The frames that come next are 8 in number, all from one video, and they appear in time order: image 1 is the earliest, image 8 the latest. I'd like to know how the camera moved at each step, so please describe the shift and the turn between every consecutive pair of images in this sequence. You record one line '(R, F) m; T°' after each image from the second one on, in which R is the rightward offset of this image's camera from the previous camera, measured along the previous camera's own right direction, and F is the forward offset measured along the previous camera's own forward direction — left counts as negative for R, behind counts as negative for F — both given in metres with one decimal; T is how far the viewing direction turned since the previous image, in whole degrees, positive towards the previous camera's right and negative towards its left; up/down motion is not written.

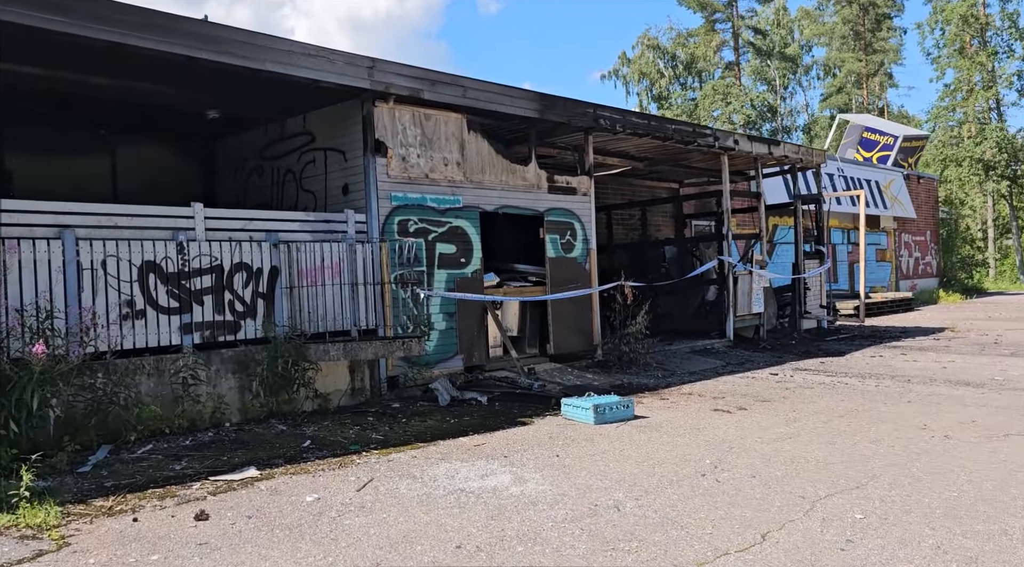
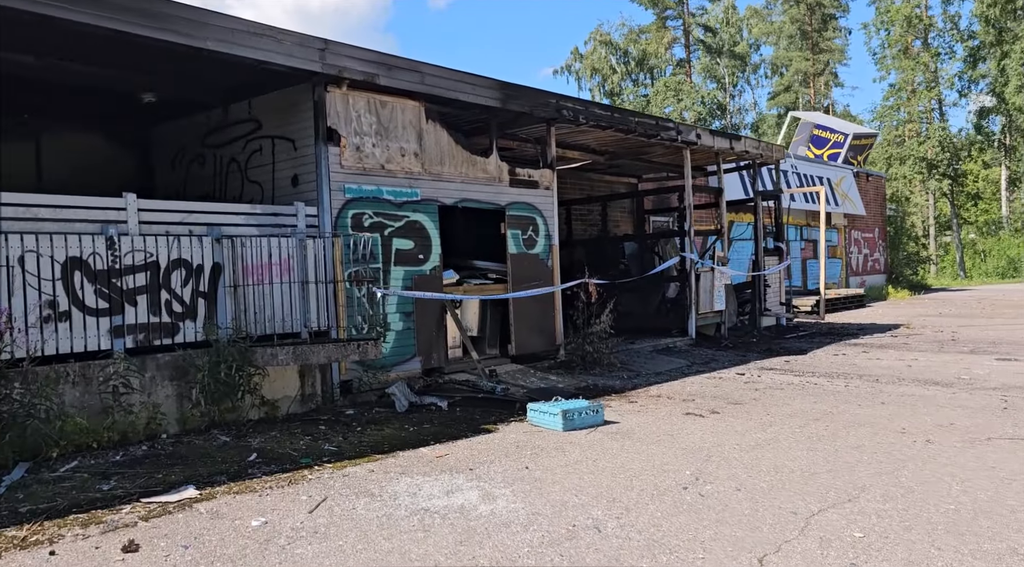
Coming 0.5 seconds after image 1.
(-0.1, +0.4) m; +3°
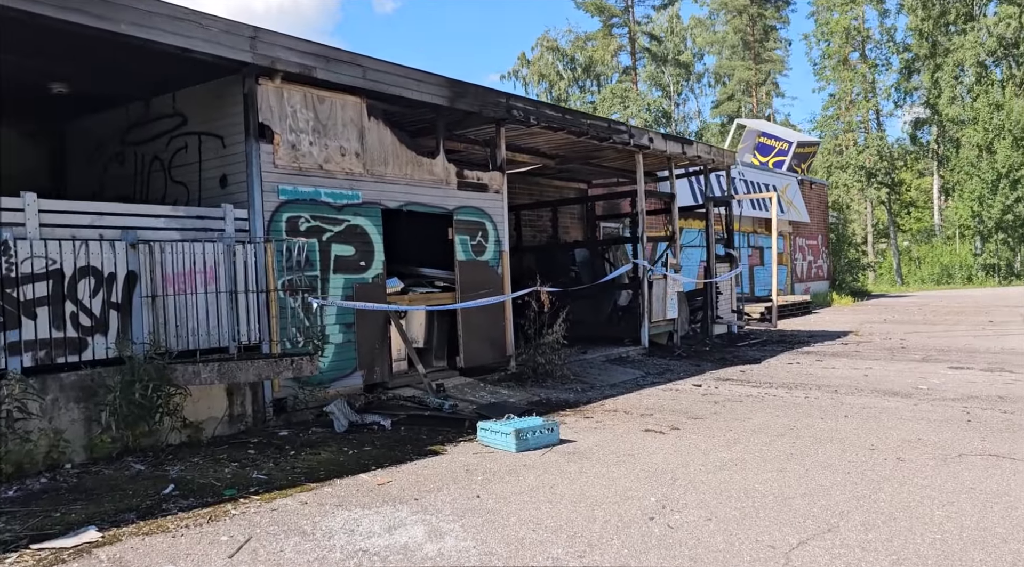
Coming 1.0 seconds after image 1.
(0.0, +0.5) m; +4°
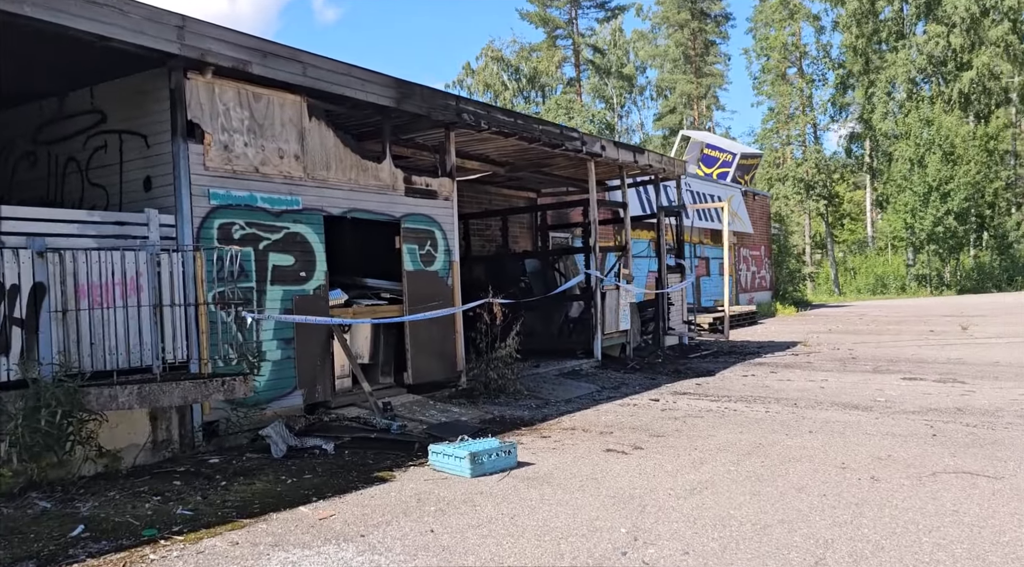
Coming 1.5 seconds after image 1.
(-0.1, +0.4) m; +4°
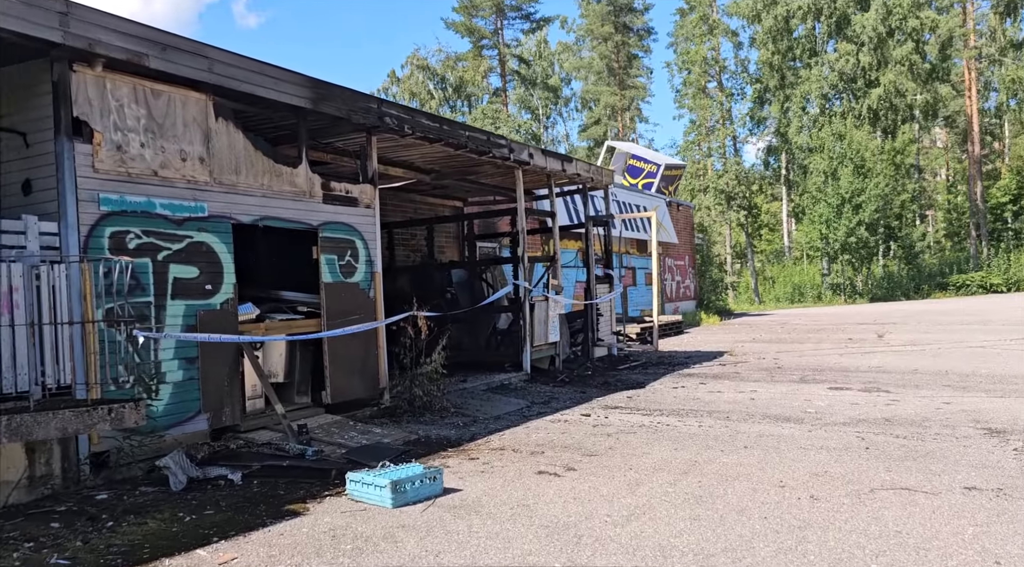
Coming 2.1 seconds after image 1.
(0.0, +0.4) m; +5°
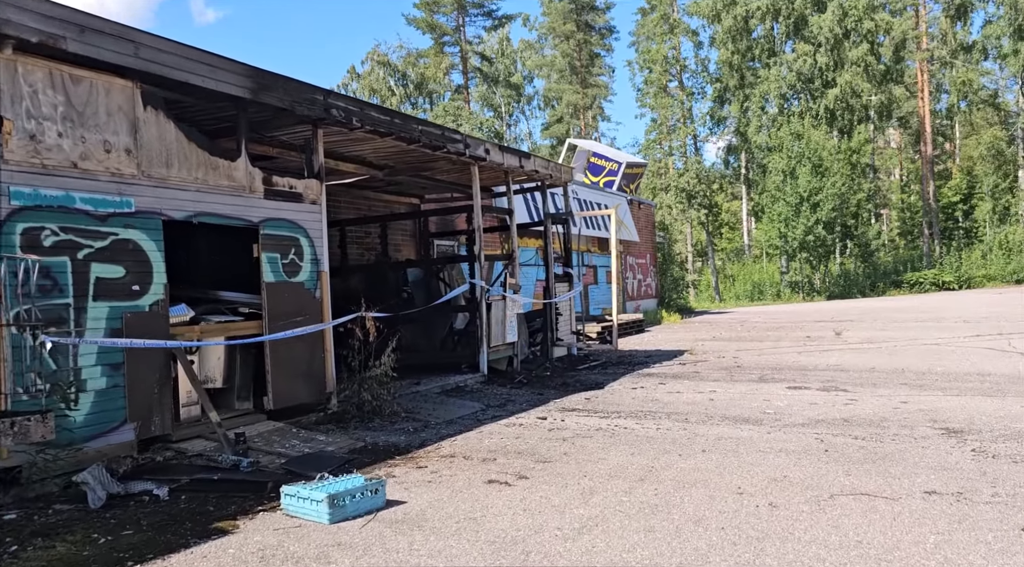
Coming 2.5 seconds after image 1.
(+0.1, +0.3) m; +3°
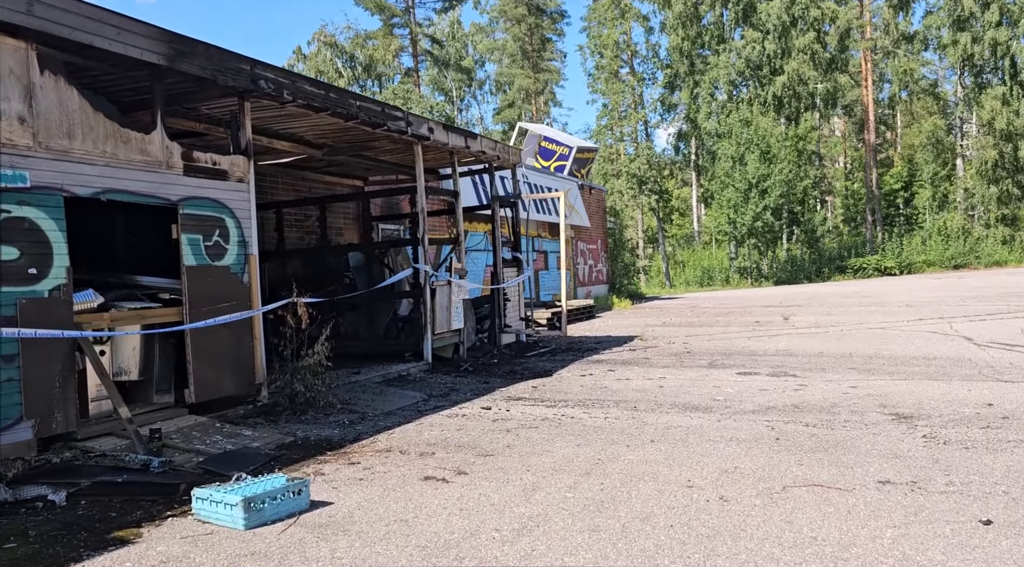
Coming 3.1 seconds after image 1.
(+0.1, +0.4) m; +3°
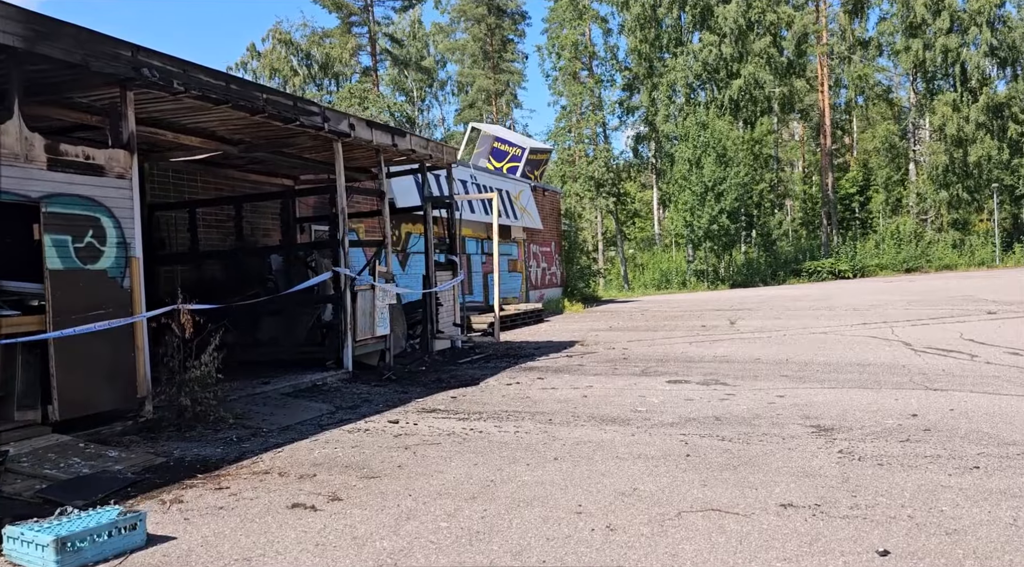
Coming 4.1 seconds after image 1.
(+0.6, +0.4) m; +2°
